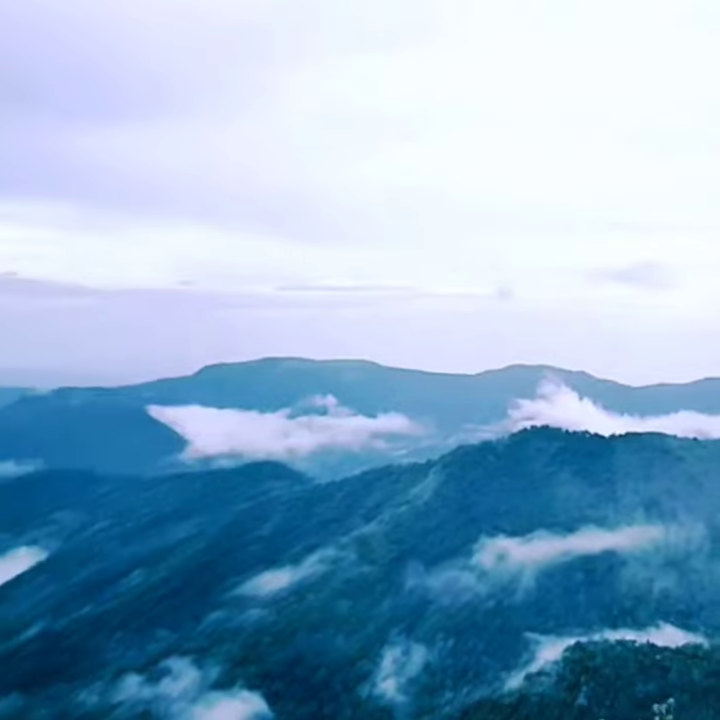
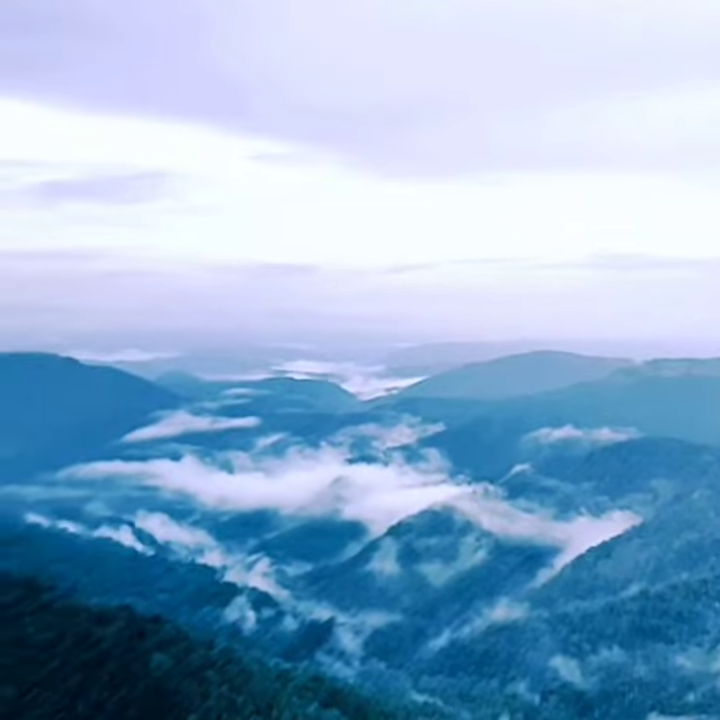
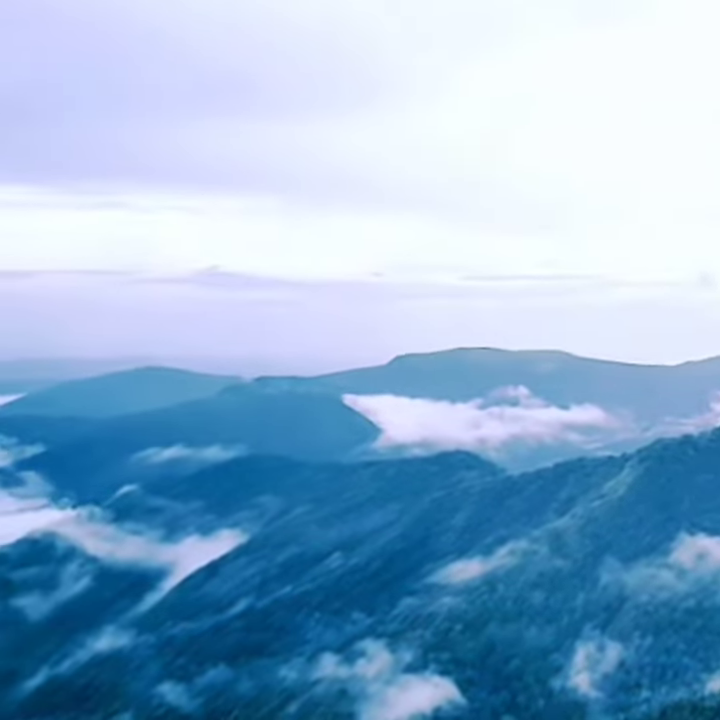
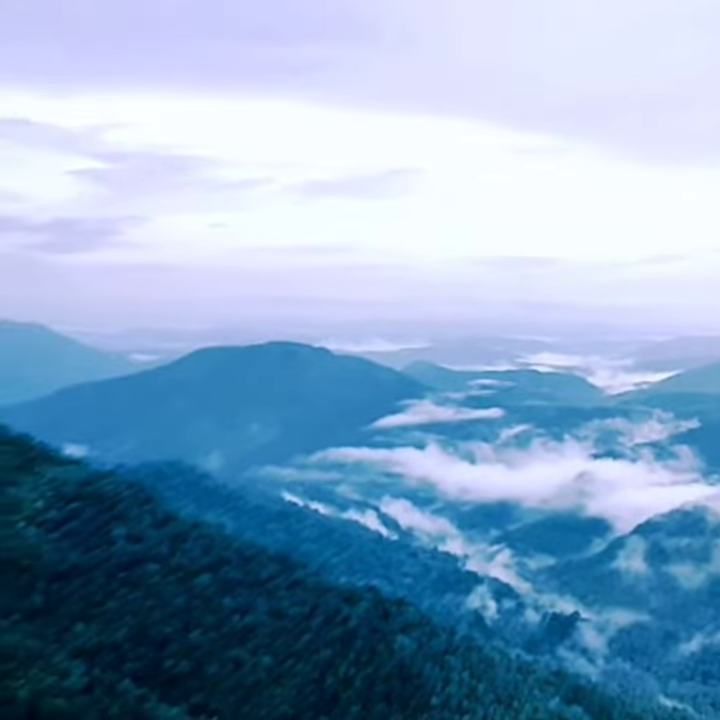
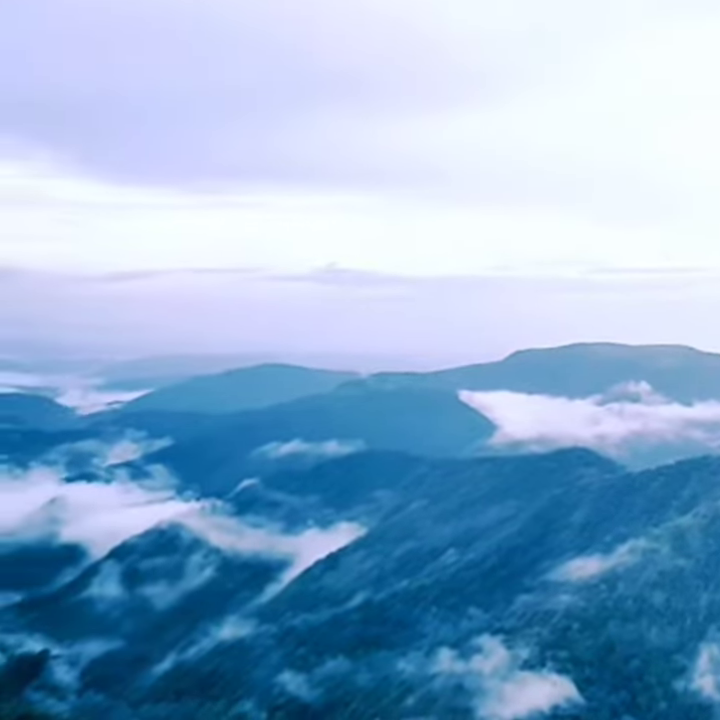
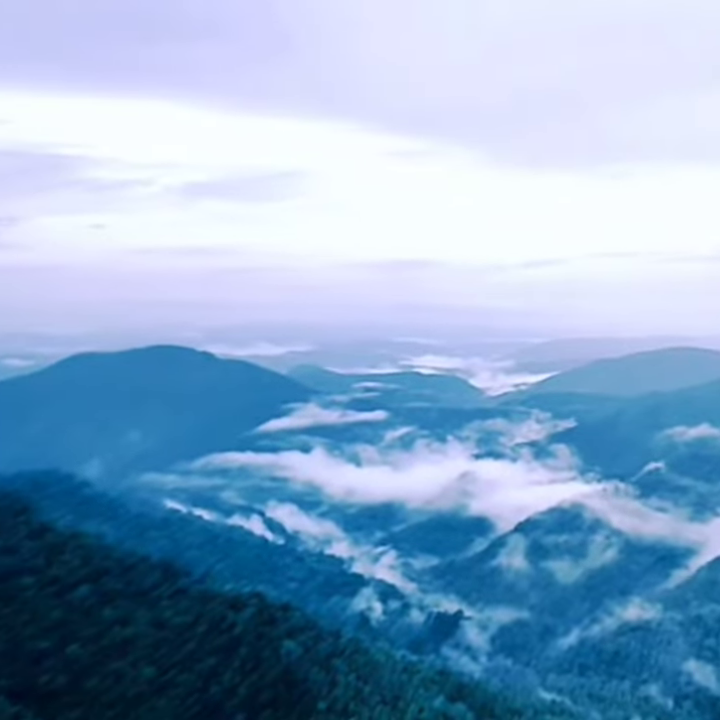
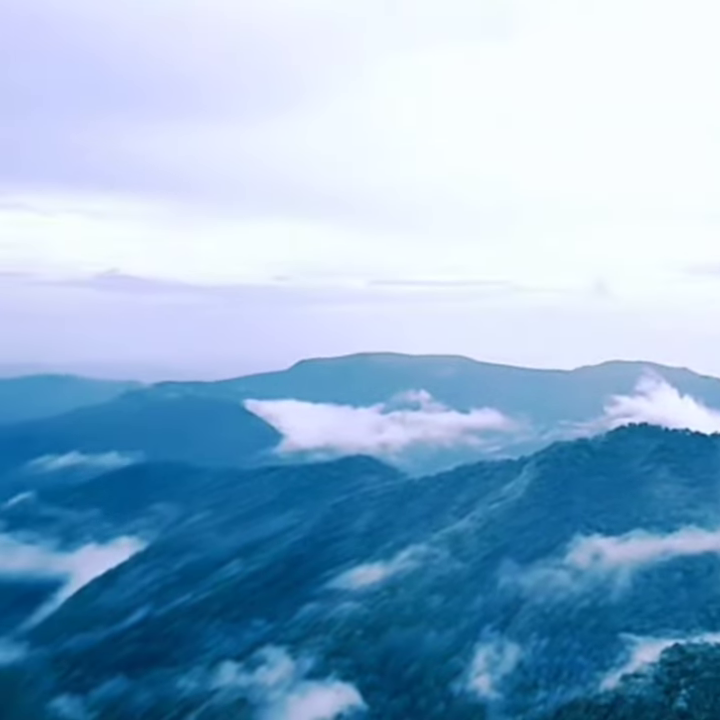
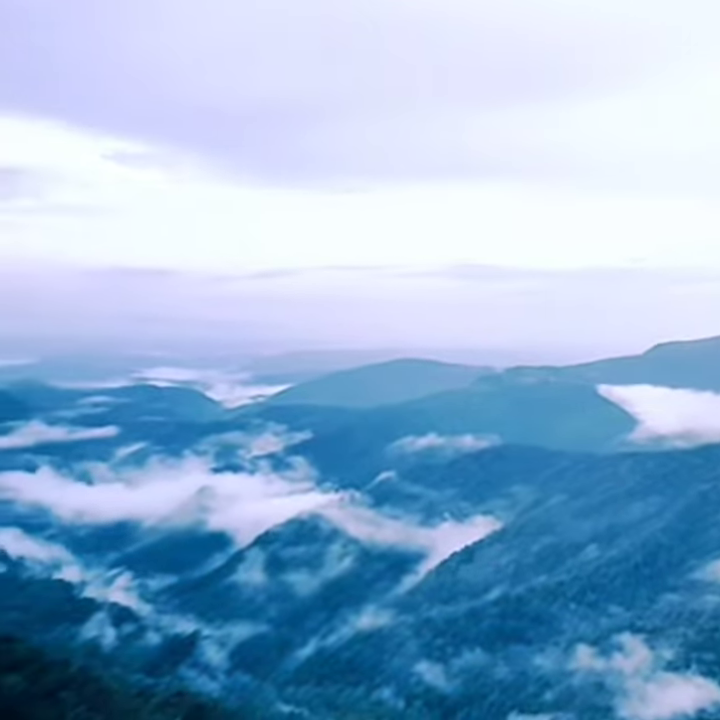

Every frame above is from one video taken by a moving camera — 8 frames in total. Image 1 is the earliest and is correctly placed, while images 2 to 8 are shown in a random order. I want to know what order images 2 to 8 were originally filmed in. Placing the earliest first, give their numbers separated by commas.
7, 3, 5, 8, 2, 6, 4
